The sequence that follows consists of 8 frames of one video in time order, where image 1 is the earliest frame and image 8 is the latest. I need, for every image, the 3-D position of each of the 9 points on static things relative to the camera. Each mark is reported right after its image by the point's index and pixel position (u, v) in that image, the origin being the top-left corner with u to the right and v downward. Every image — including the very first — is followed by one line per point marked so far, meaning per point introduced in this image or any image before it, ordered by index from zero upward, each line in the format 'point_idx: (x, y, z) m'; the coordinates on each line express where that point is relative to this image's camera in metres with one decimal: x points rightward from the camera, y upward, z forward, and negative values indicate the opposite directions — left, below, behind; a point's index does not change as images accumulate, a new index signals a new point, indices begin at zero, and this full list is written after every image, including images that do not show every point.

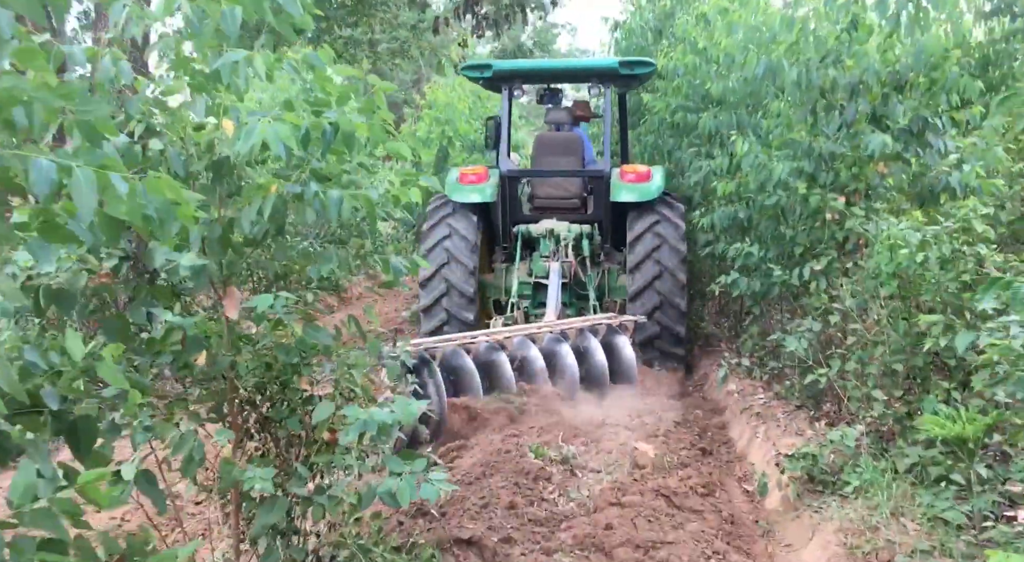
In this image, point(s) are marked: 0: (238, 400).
0: (-0.8, -0.3, +2.8) m
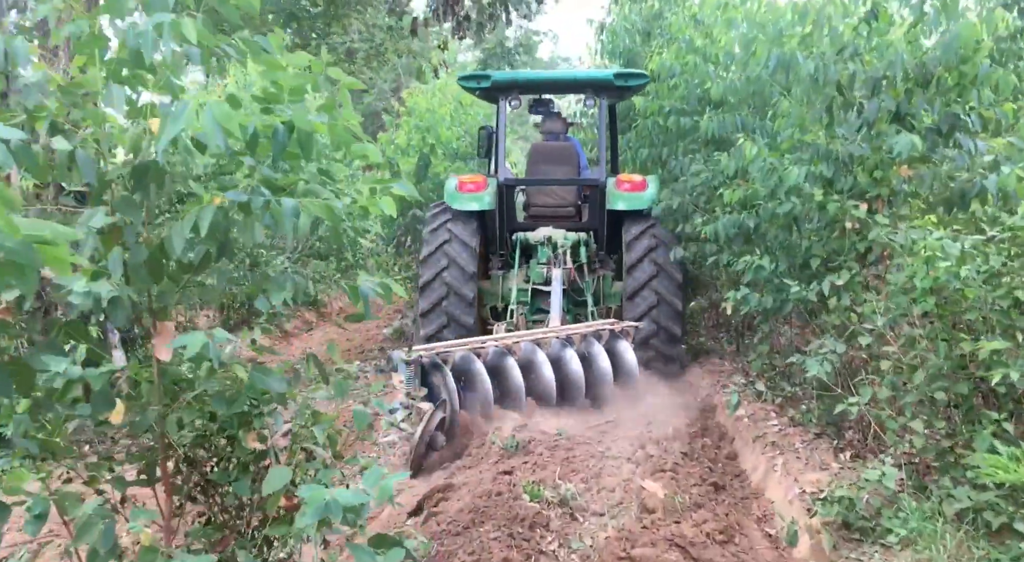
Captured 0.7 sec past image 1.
0: (-0.8, -0.4, +2.4) m
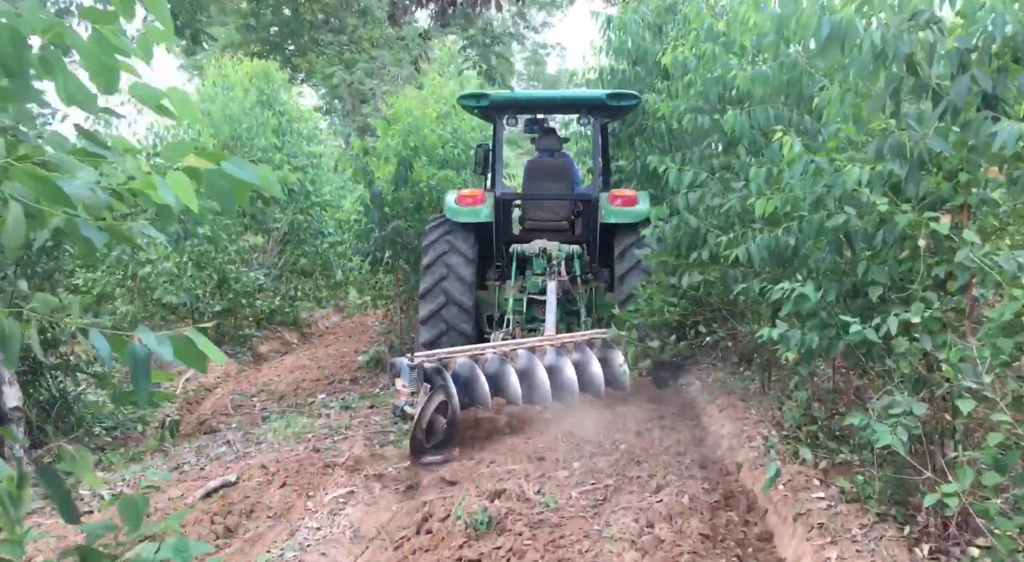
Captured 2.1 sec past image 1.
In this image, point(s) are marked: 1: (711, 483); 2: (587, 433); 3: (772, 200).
0: (-0.9, -0.5, +1.3) m
1: (+0.9, -0.9, +4.5) m
2: (+0.4, -0.9, +5.6) m
3: (+1.1, +0.3, +4.1) m
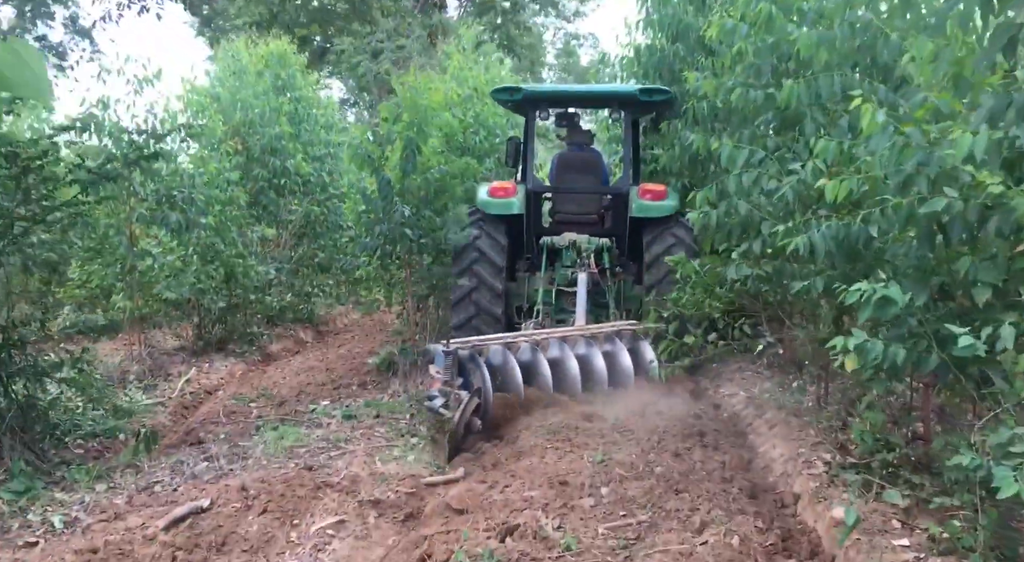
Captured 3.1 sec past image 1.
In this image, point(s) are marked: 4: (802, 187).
0: (-0.9, -0.5, +0.7) m
1: (+1.0, -0.9, +3.8) m
2: (+0.5, -0.8, +4.9) m
3: (+1.1, +0.3, +3.4) m
4: (+1.2, +0.4, +4.1) m
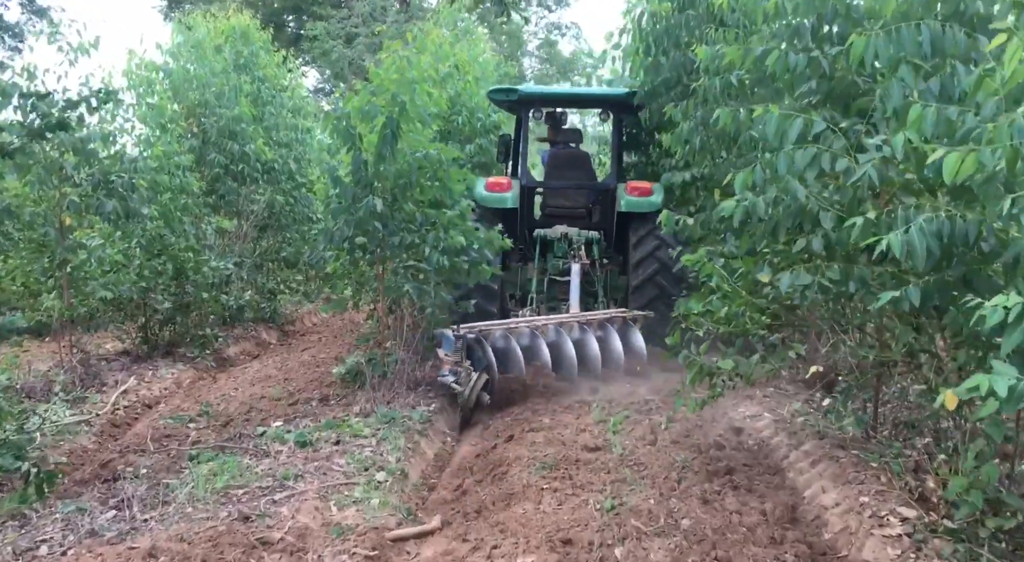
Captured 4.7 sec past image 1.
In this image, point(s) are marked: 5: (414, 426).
0: (-0.9, -0.5, -0.3) m
1: (+0.9, -0.9, +2.9) m
2: (+0.5, -0.9, +4.0) m
3: (+1.1, +0.3, +2.5) m
4: (+1.2, +0.4, +3.1) m
5: (-0.5, -0.8, +5.3) m
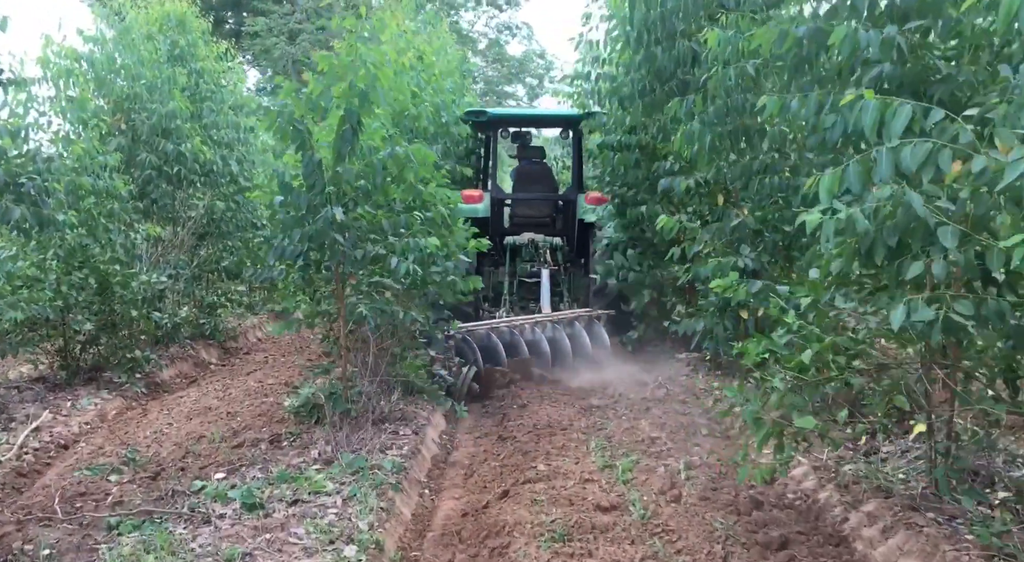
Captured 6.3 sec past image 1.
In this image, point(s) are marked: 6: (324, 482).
0: (-0.6, -0.6, -1.2) m
1: (+1.0, -1.0, +2.1) m
2: (+0.5, -1.0, +3.1) m
3: (+1.3, +0.2, +1.7) m
4: (+1.2, +0.3, +2.3) m
5: (-0.6, -0.9, +4.4) m
6: (-0.8, -0.9, +4.3) m
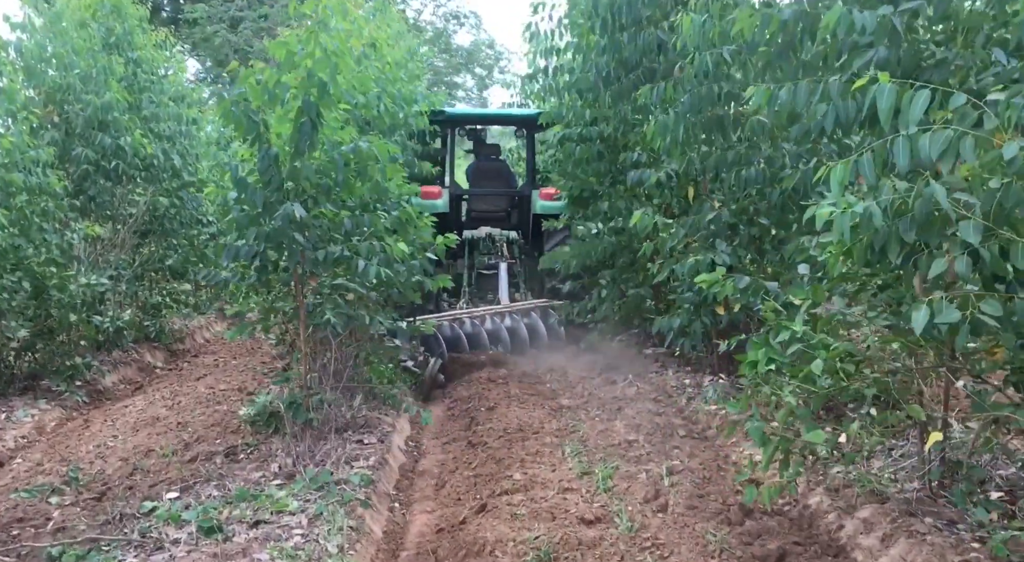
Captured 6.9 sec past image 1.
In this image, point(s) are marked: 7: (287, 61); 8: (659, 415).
0: (-0.4, -0.6, -1.5) m
1: (+1.1, -1.0, +1.9) m
2: (+0.5, -1.0, +2.9) m
3: (+1.3, +0.2, +1.5) m
4: (+1.2, +0.3, +2.2) m
5: (-0.7, -0.9, +4.1) m
6: (-0.9, -0.9, +4.0) m
7: (-1.0, +1.0, +4.4) m
8: (+0.8, -0.7, +5.5) m
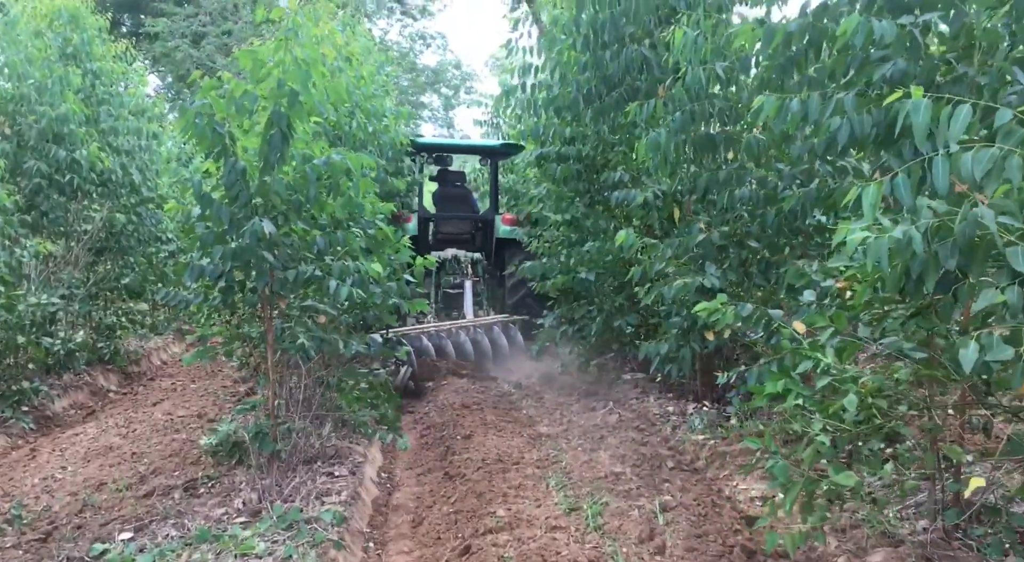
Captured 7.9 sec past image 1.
0: (-0.3, -0.6, -1.8) m
1: (+1.1, -1.1, +1.6) m
2: (+0.5, -1.0, +2.6) m
3: (+1.3, +0.2, +1.3) m
4: (+1.3, +0.2, +2.0) m
5: (-0.7, -1.0, +3.8) m
6: (-1.0, -1.0, +3.7) m
7: (-1.1, +0.9, +4.1) m
8: (+0.7, -0.9, +5.3) m
